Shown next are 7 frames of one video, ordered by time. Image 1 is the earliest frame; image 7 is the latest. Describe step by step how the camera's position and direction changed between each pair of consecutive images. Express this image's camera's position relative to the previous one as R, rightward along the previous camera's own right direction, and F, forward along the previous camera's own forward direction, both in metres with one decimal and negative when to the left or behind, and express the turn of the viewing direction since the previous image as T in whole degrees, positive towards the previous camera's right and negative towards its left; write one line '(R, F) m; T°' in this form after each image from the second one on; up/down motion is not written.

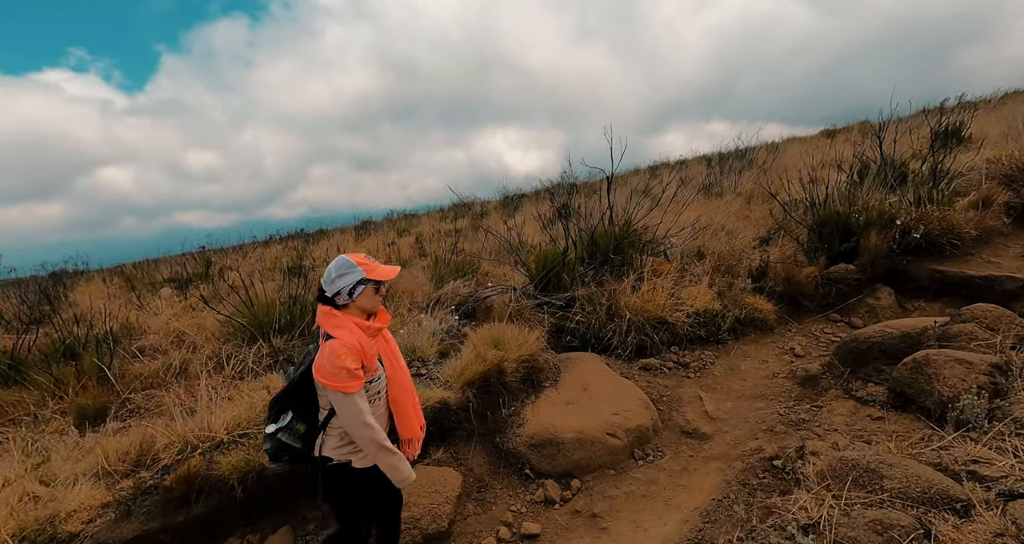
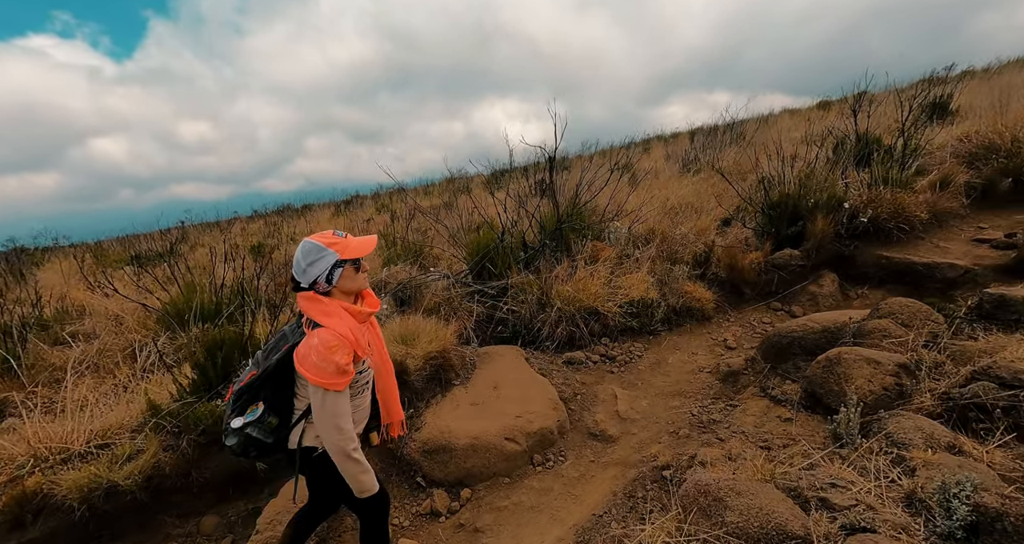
(+0.2, +0.1) m; +2°
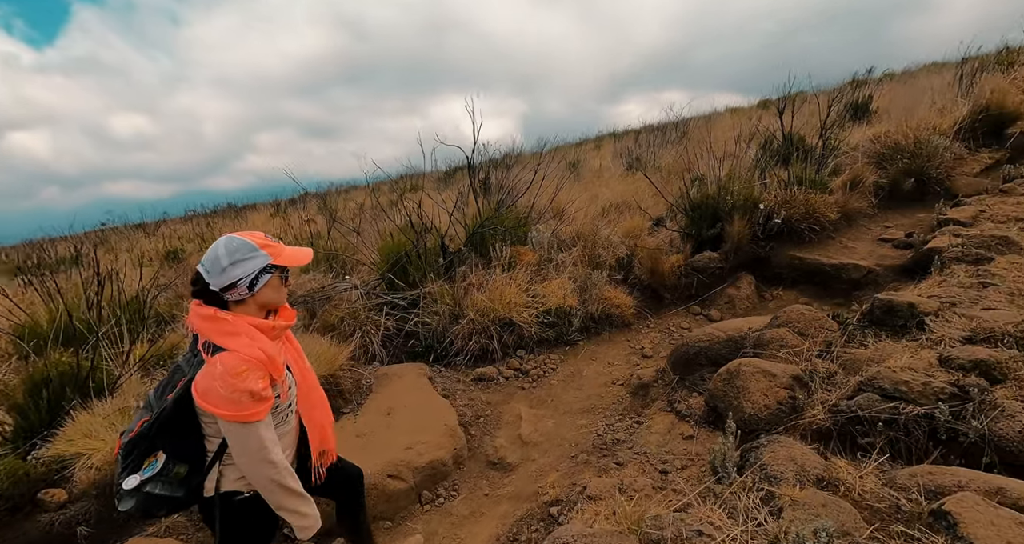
(+0.2, +0.1) m; +6°
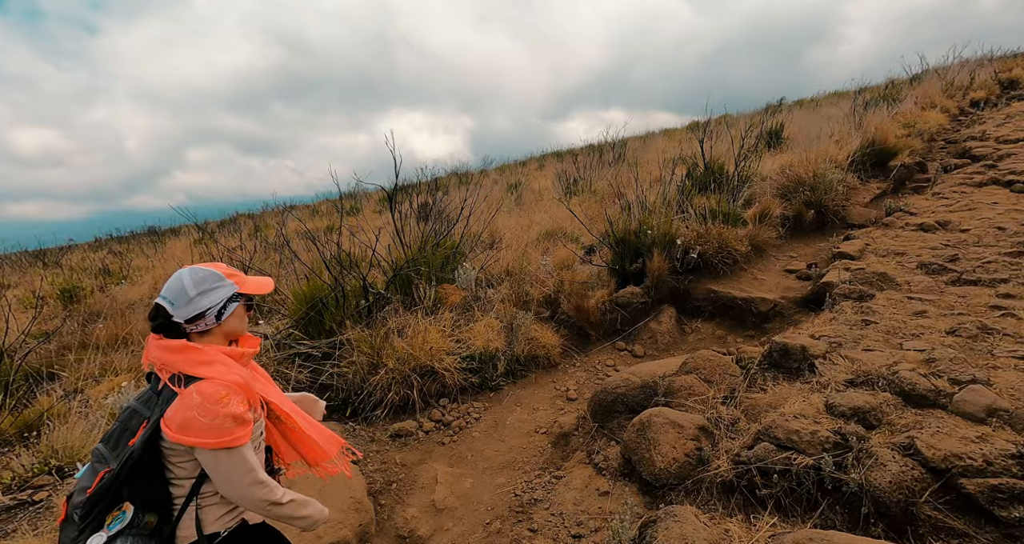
(+0.1, 0.0) m; +7°
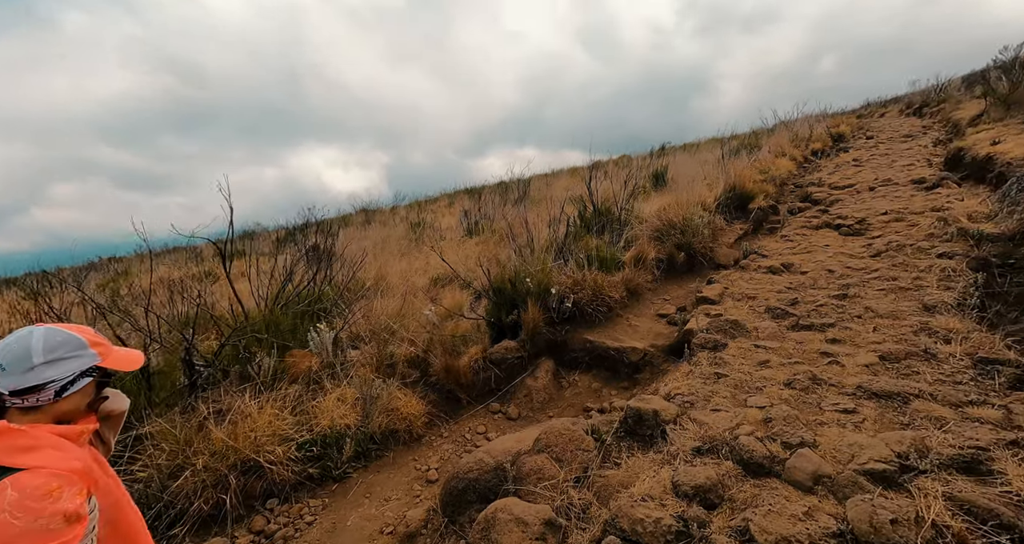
(+0.2, +0.1) m; +11°
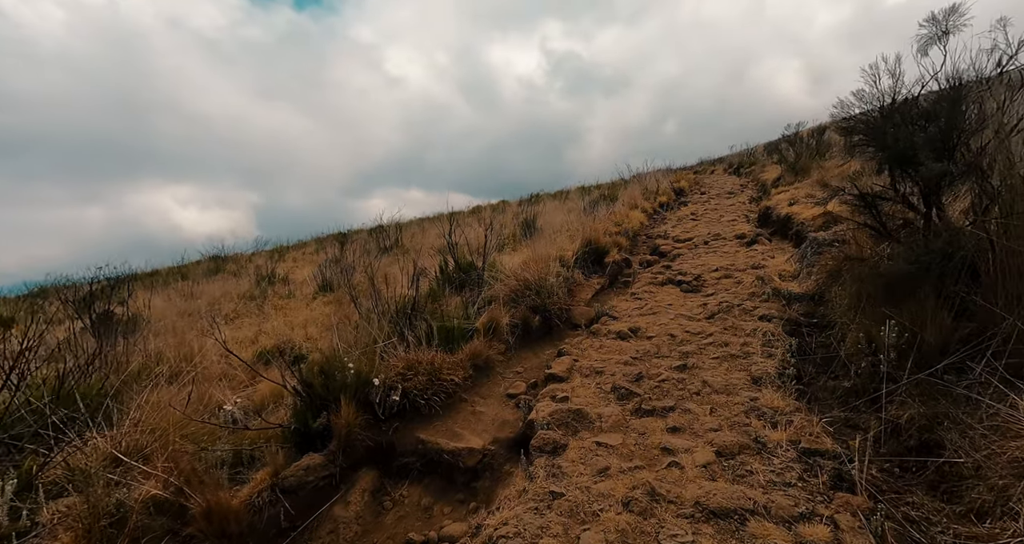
(+0.3, +0.4) m; +14°
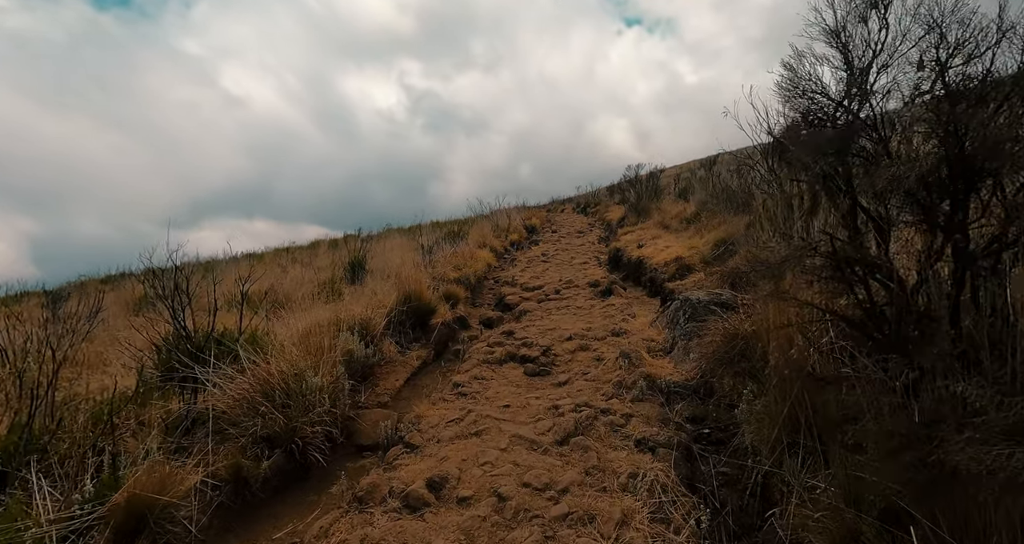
(+0.9, +2.4) m; +15°
